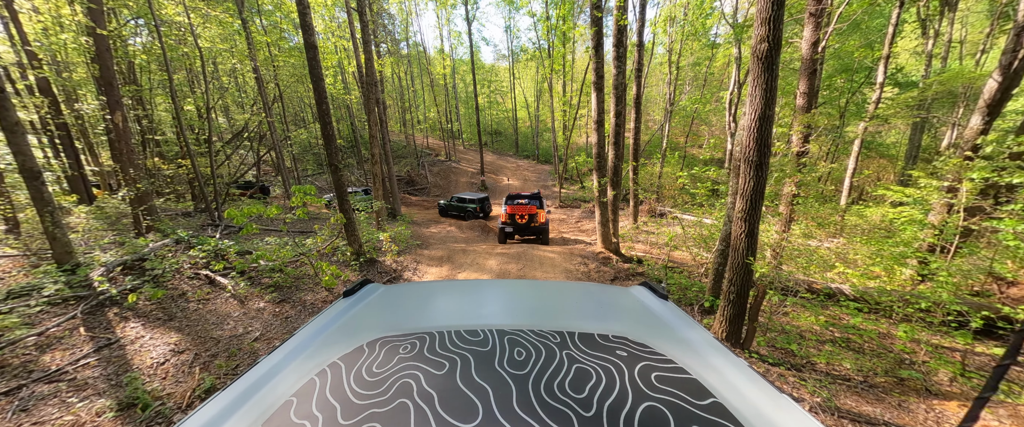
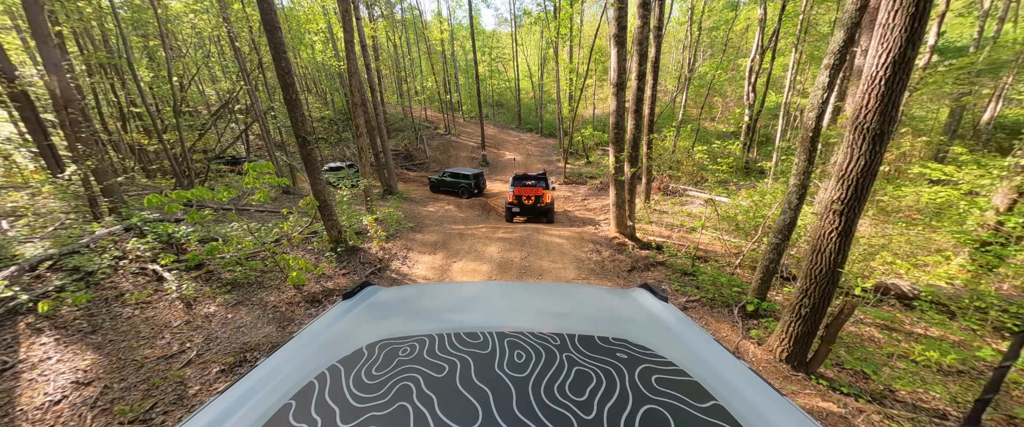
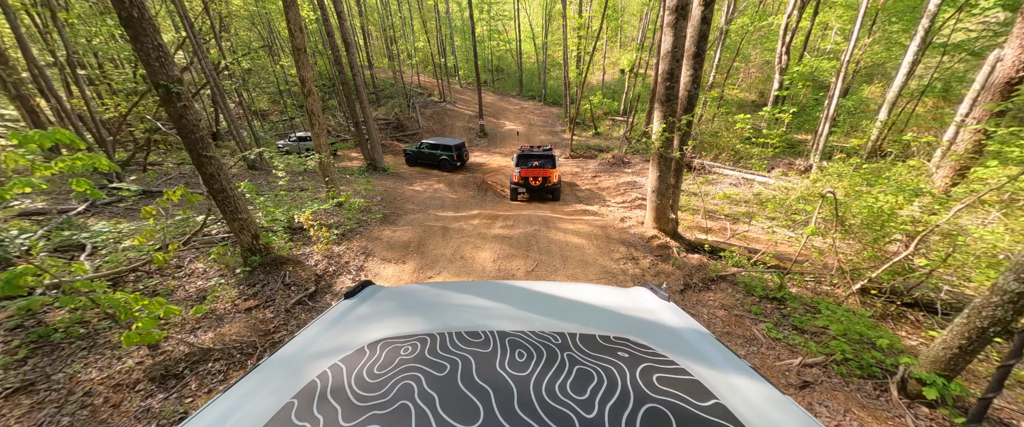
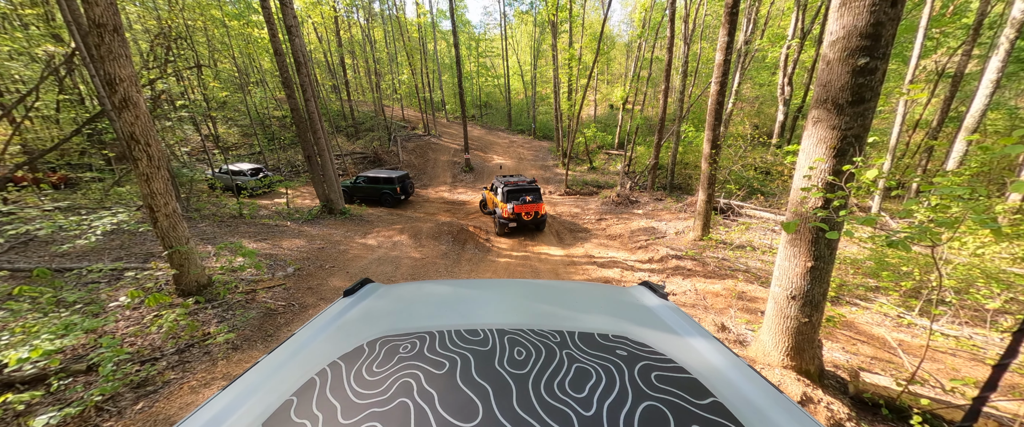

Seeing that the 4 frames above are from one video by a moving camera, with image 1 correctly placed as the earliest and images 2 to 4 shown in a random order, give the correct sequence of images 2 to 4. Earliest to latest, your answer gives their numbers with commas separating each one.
2, 3, 4
